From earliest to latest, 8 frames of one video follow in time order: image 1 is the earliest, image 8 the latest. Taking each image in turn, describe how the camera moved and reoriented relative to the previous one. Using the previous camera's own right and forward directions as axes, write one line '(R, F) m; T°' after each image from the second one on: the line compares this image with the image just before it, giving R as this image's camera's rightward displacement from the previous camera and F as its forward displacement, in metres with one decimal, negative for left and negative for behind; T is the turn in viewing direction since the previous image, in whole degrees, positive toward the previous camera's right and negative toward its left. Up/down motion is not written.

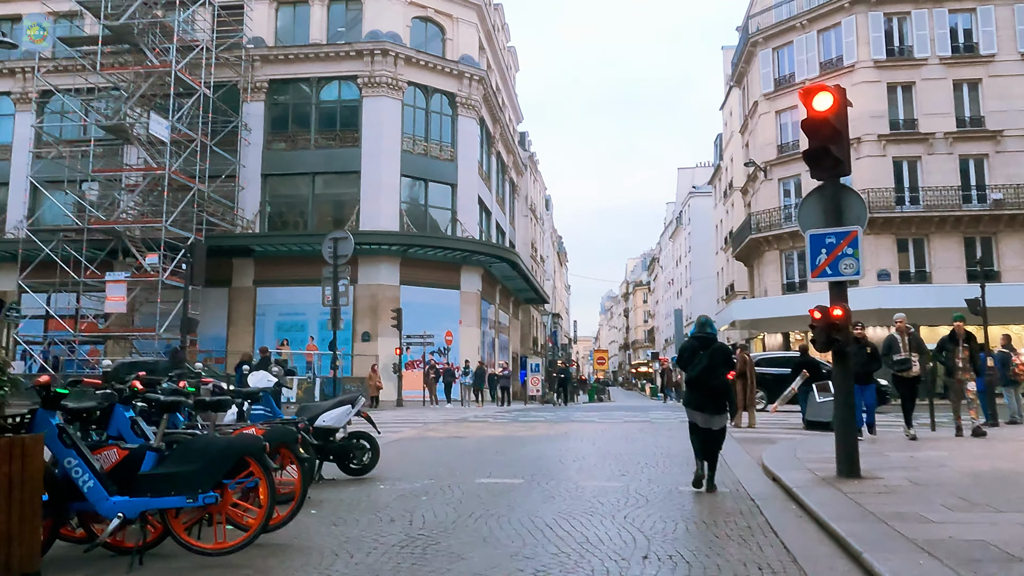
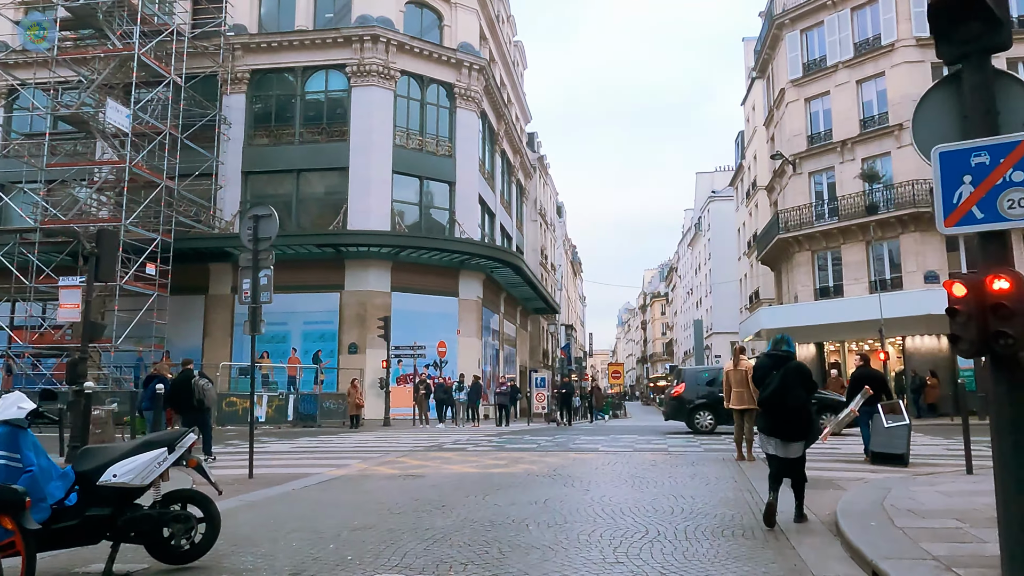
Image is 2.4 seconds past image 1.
(+0.6, +3.0) m; -1°
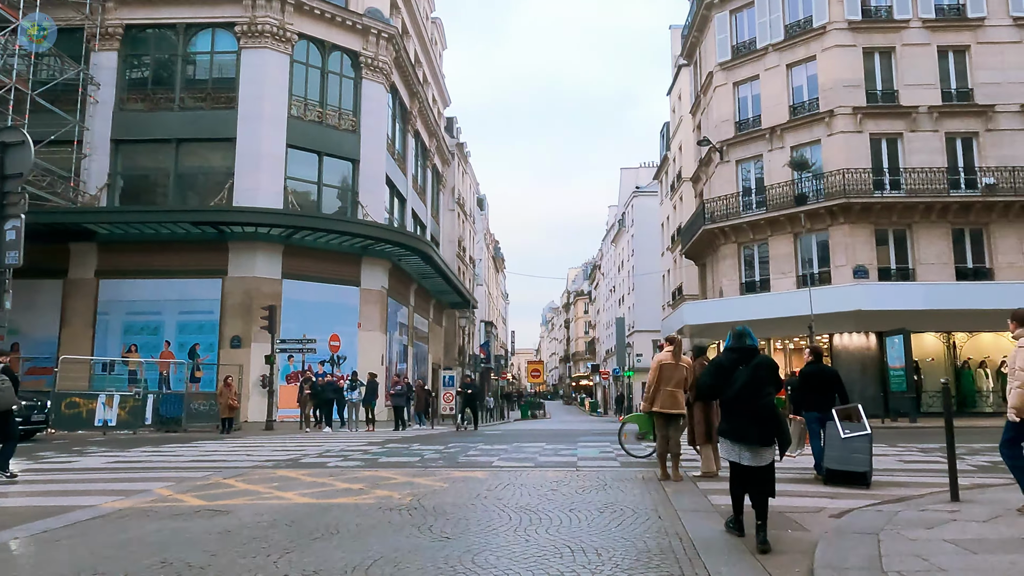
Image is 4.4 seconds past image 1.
(+0.7, +2.5) m; +6°
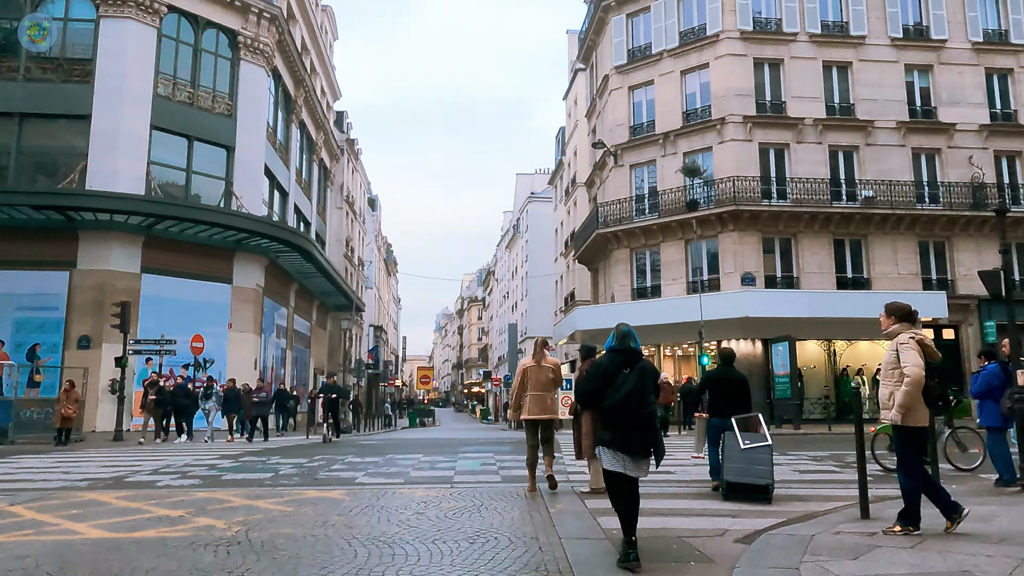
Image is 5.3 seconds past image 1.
(+0.3, +1.2) m; +8°
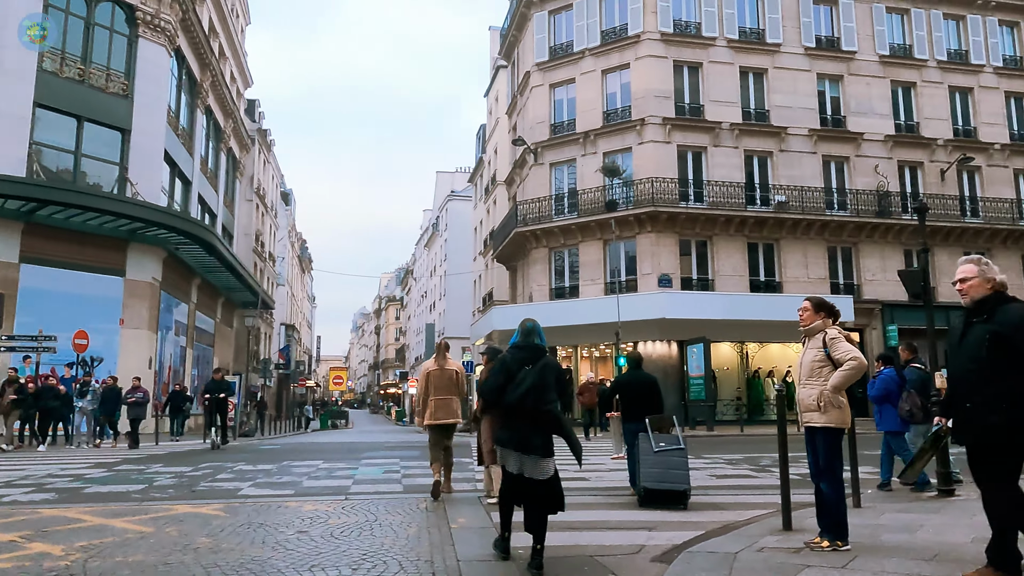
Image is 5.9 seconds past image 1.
(+0.2, +0.7) m; +6°
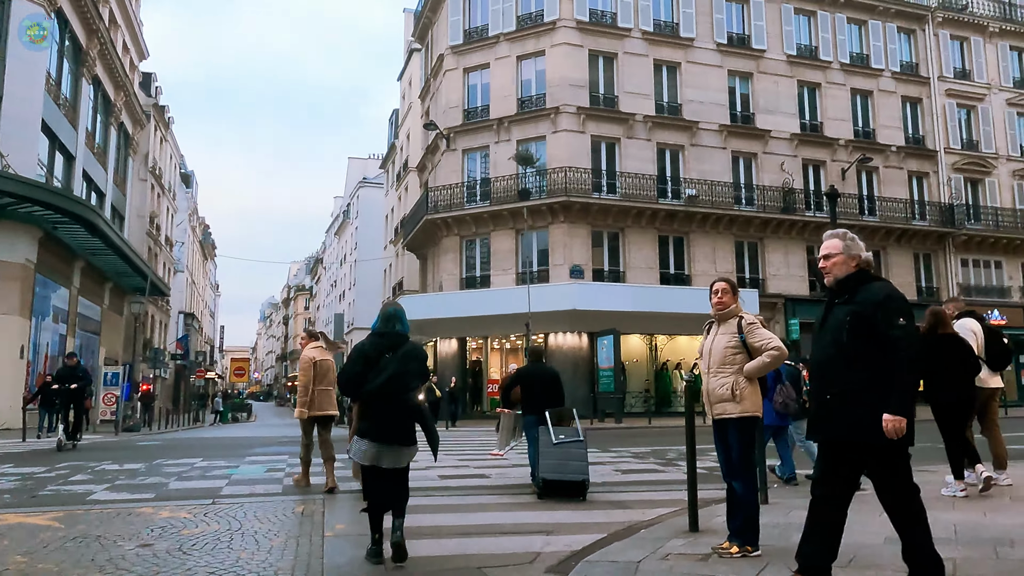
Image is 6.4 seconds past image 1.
(+0.2, +0.6) m; +6°
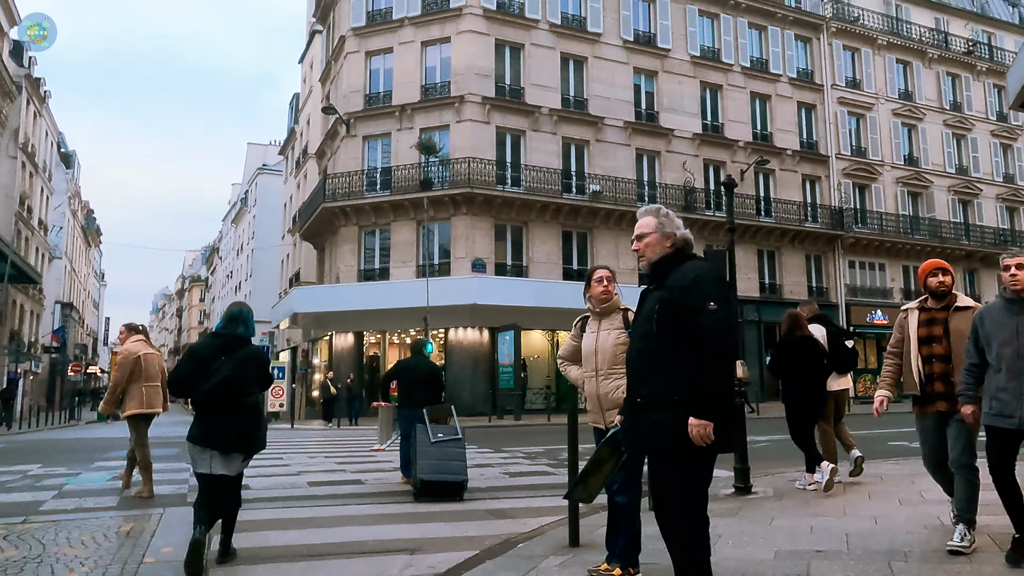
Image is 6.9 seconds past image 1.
(+0.3, +0.6) m; +7°
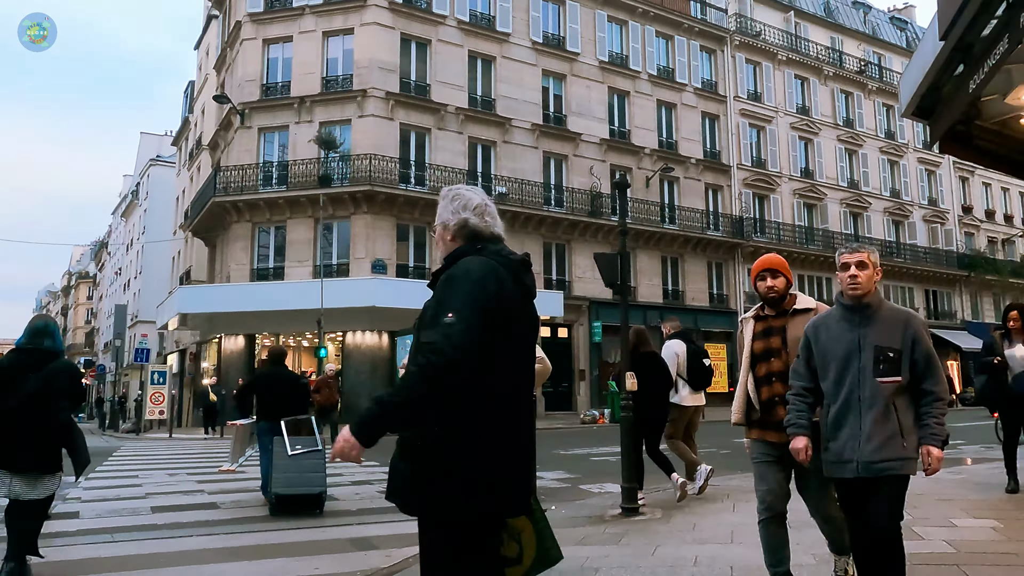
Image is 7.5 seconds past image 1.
(+0.3, +0.6) m; +7°
